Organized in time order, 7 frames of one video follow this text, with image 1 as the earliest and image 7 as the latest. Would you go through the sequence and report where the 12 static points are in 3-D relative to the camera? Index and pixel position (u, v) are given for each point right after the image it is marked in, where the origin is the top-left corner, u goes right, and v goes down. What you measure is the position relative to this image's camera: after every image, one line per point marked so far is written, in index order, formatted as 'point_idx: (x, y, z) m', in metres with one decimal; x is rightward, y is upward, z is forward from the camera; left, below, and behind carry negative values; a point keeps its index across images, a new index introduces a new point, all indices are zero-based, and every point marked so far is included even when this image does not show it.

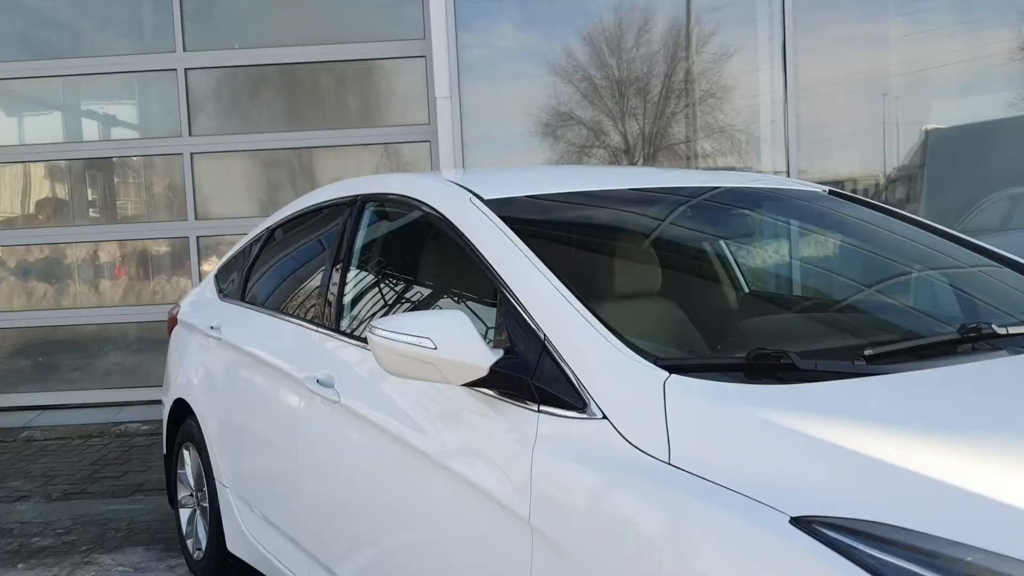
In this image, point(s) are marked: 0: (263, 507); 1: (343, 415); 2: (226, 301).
0: (-0.8, -0.7, +3.2) m
1: (-0.4, -0.3, +2.6) m
2: (-1.1, 0.0, +3.8) m
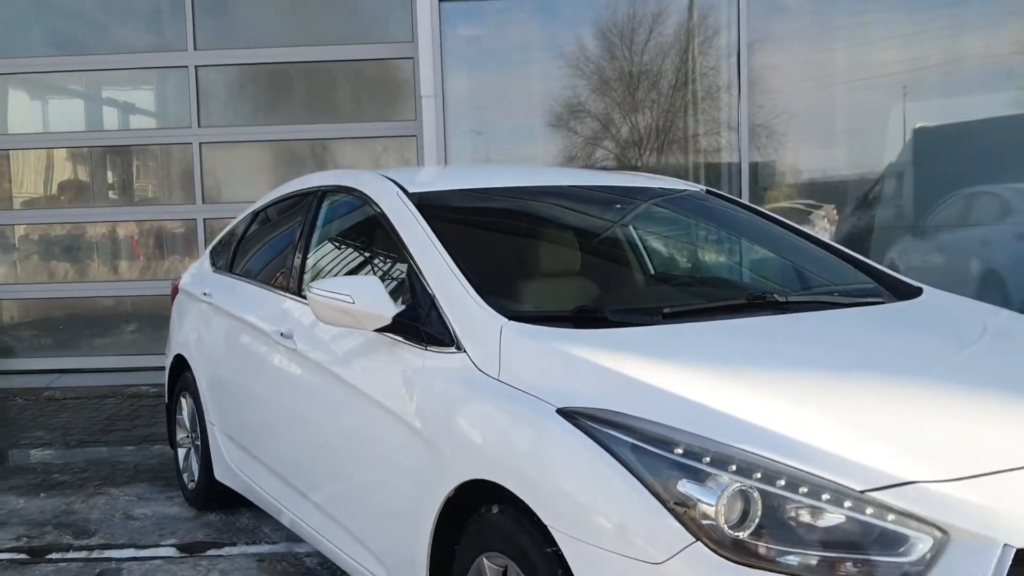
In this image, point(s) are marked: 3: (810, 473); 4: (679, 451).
0: (-1.0, -0.6, +3.9) m
1: (-0.7, -0.2, +3.3) m
2: (-1.3, +0.1, +4.5) m
3: (+0.5, -0.3, +1.8) m
4: (+0.3, -0.3, +1.9) m
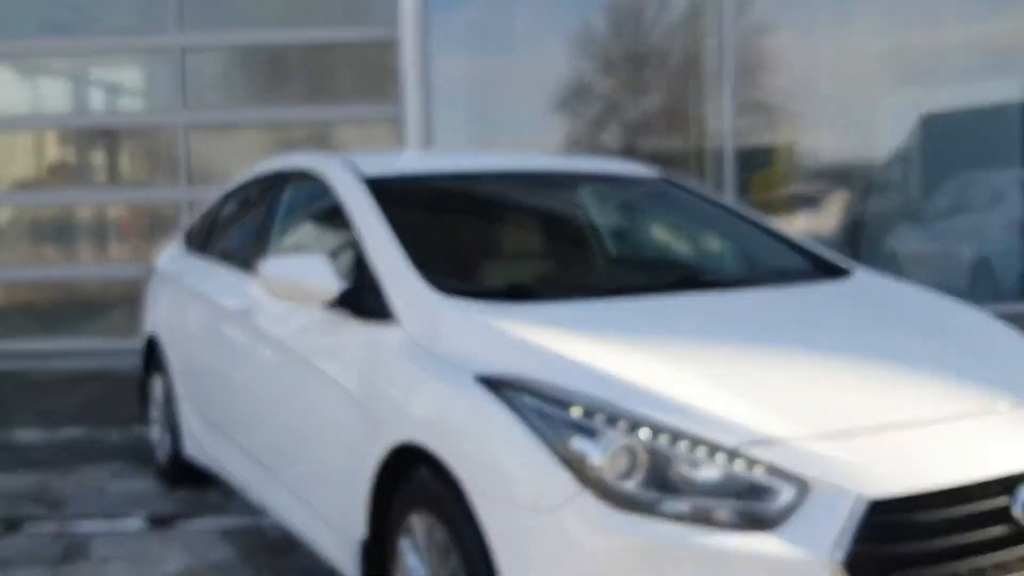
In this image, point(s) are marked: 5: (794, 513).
0: (-1.2, -0.5, +4.0) m
1: (-0.8, -0.2, +3.4) m
2: (-1.5, +0.2, +4.7) m
3: (+0.3, -0.3, +1.9) m
4: (+0.1, -0.2, +2.0) m
5: (+0.5, -0.4, +1.8) m
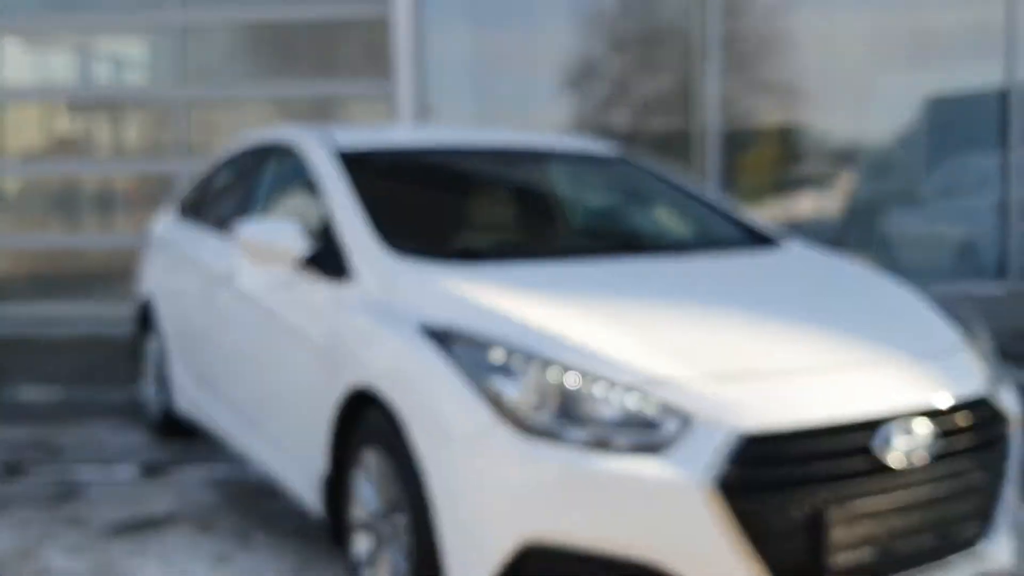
0: (-1.3, -0.3, +4.4) m
1: (-1.0, 0.0, +3.8) m
2: (-1.6, +0.3, +5.0) m
3: (+0.2, -0.2, +2.2) m
4: (0.0, -0.1, +2.3) m
5: (+0.3, -0.3, +2.1) m
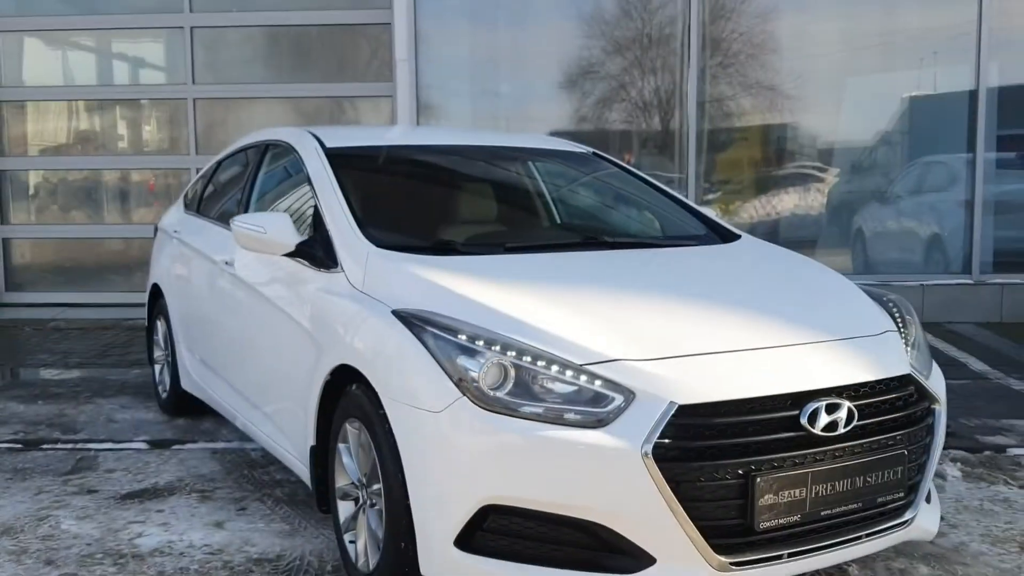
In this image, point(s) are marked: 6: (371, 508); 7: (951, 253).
0: (-1.4, -0.3, +4.6) m
1: (-1.1, 0.0, +4.0) m
2: (-1.7, +0.4, +5.2) m
3: (+0.1, -0.2, +2.5) m
4: (-0.1, -0.1, +2.5) m
5: (+0.2, -0.3, +2.4) m
6: (-0.4, -0.6, +2.8) m
7: (+3.4, +0.3, +8.0) m
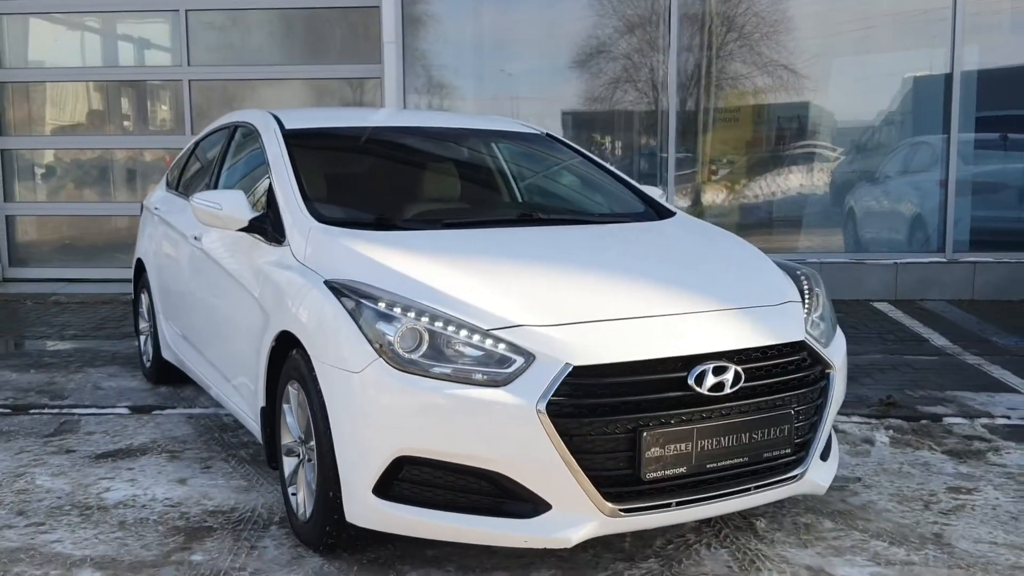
0: (-1.6, -0.2, +4.9) m
1: (-1.3, +0.1, +4.3) m
2: (-1.8, +0.5, +5.5) m
3: (-0.1, -0.1, +2.7) m
4: (-0.3, 0.0, +2.8) m
5: (0.0, -0.2, +2.6) m
6: (-0.6, -0.5, +3.1) m
7: (+3.3, +0.4, +8.2) m
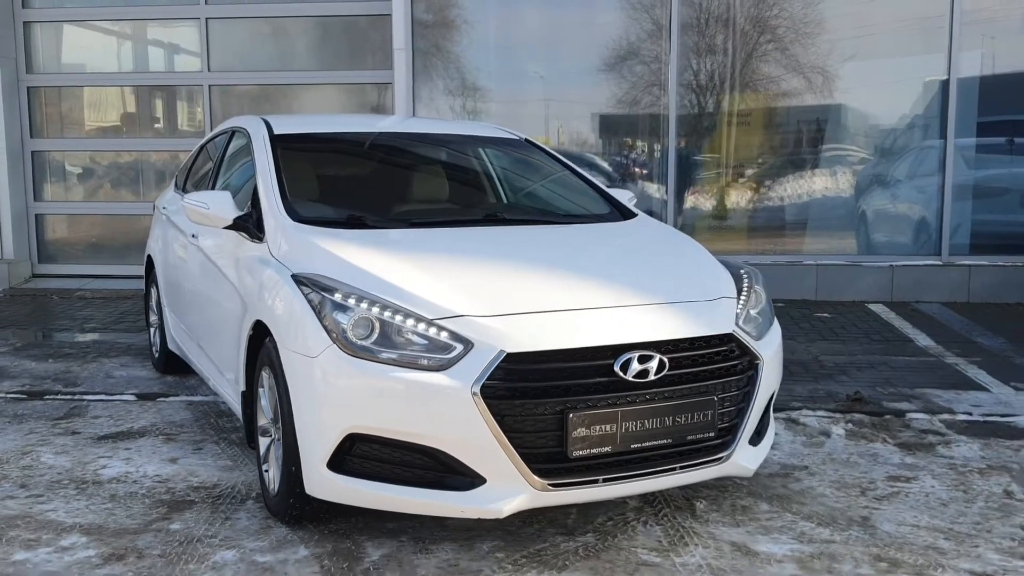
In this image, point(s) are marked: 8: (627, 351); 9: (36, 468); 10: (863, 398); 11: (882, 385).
0: (-1.7, -0.2, +5.2) m
1: (-1.4, +0.1, +4.6) m
2: (-1.9, +0.5, +5.8) m
3: (-0.3, -0.1, +2.9) m
4: (-0.5, 0.0, +3.0) m
5: (-0.1, -0.2, +2.8) m
6: (-0.8, -0.5, +3.3) m
7: (+3.3, +0.4, +8.3) m
8: (+0.3, -0.2, +2.9) m
9: (-1.8, -0.7, +3.9) m
10: (+1.7, -0.5, +5.0) m
11: (+1.9, -0.5, +5.4) m
